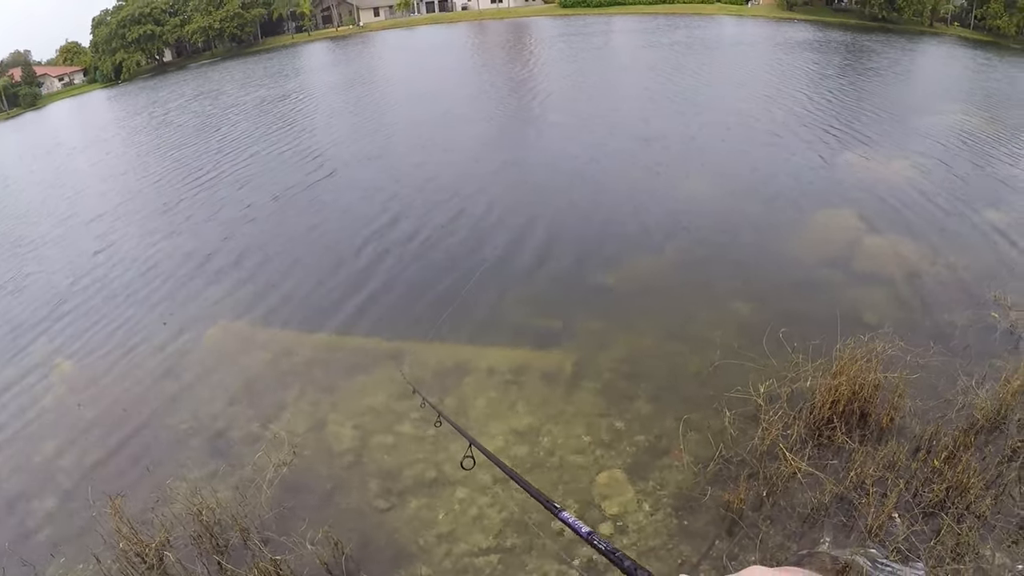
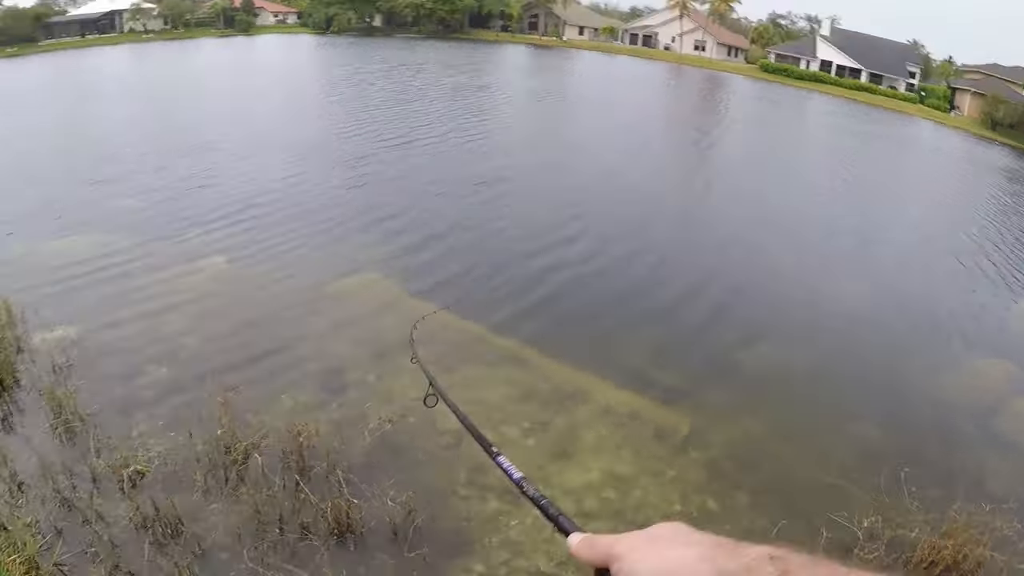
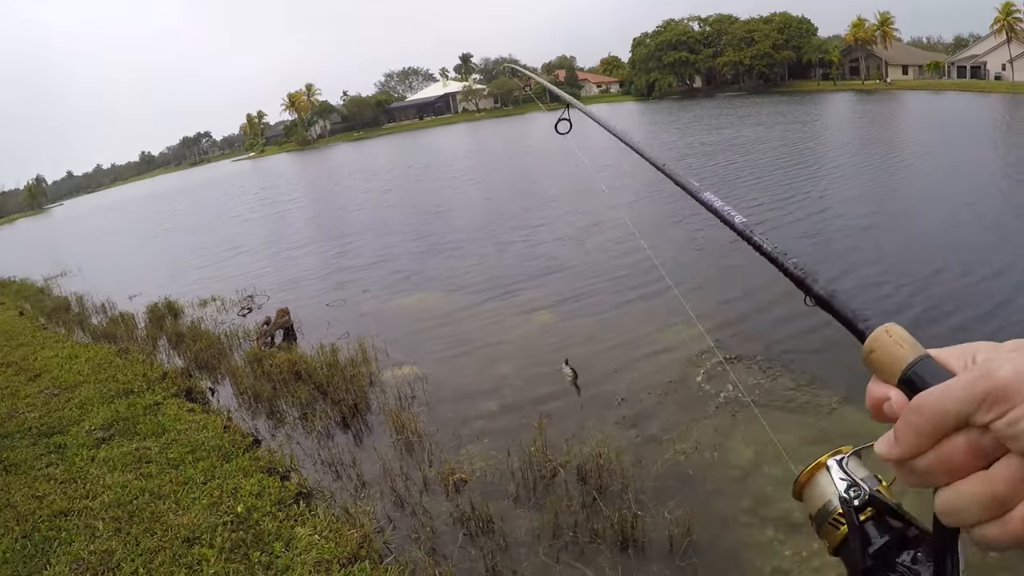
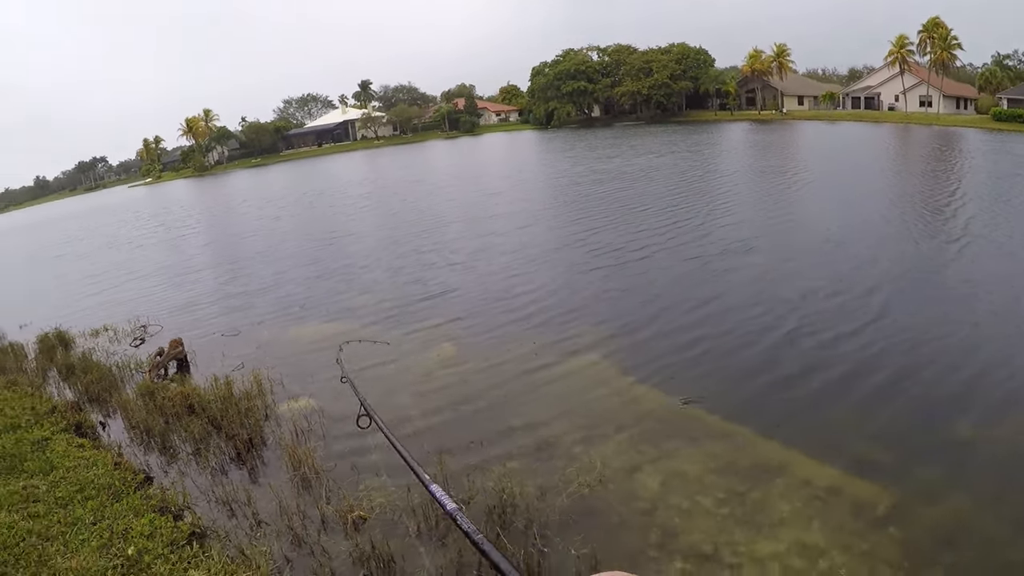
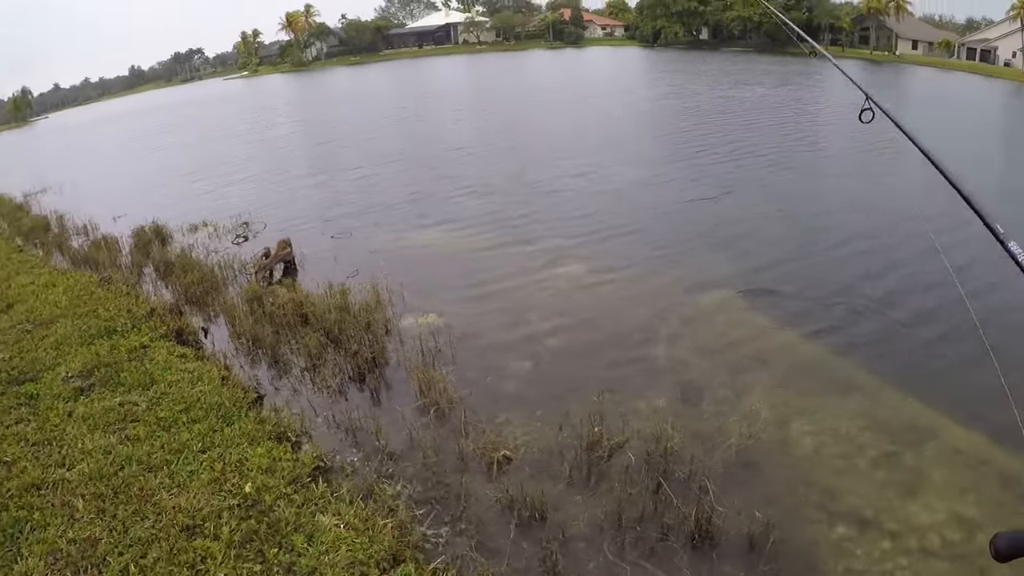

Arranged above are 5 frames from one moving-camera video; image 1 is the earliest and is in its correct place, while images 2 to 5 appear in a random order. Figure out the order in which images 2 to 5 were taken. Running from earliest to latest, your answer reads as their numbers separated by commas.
2, 4, 3, 5
